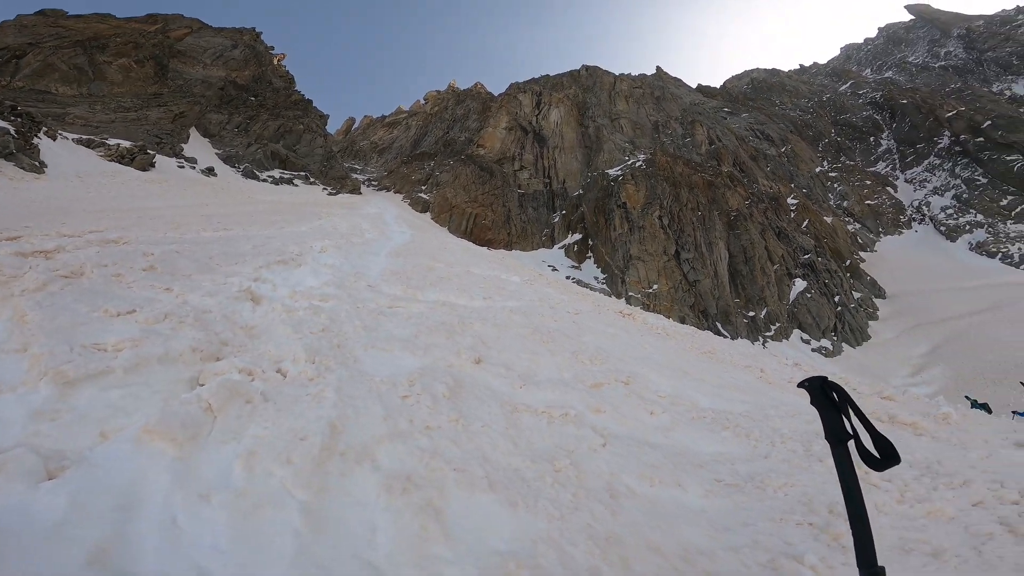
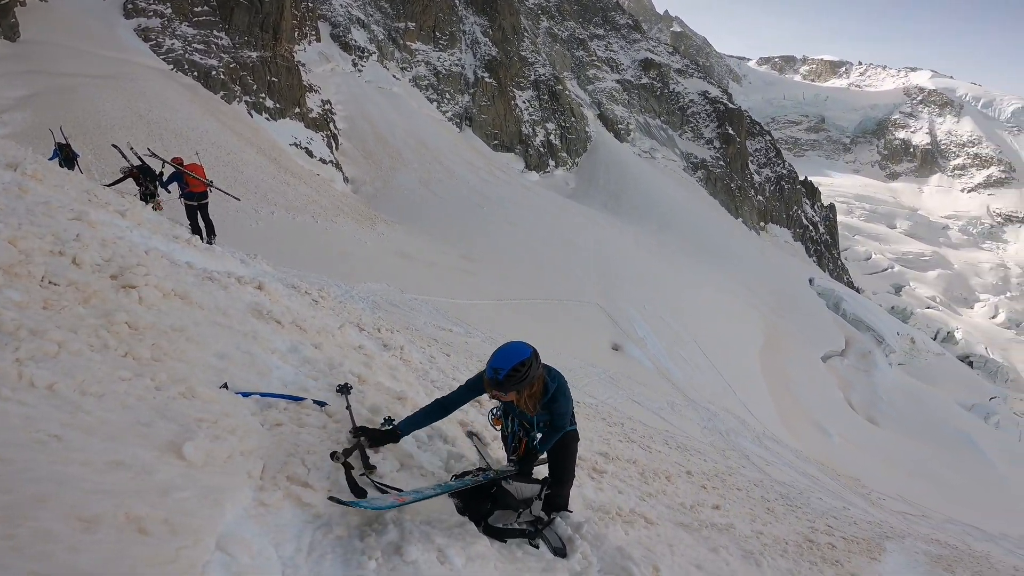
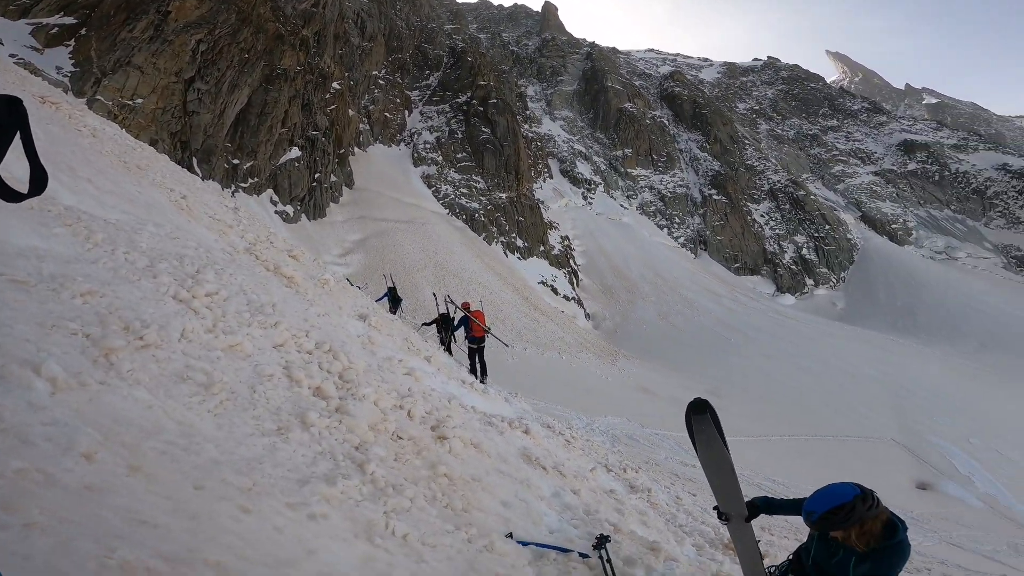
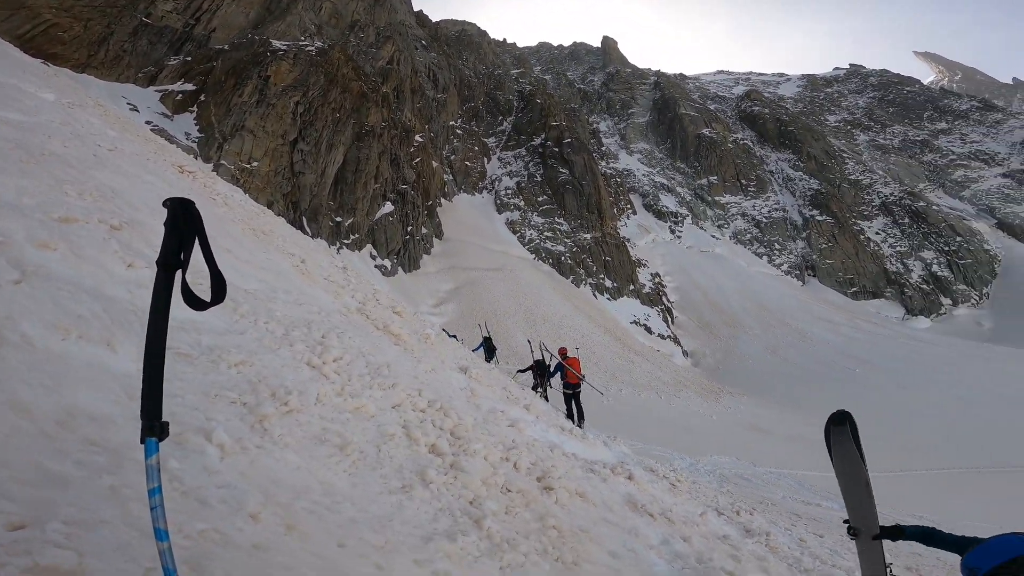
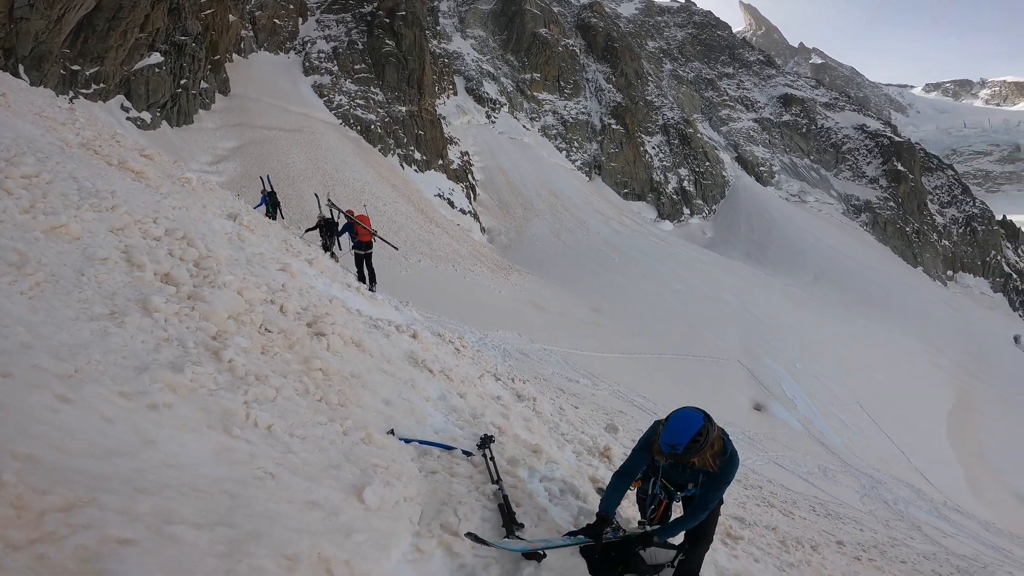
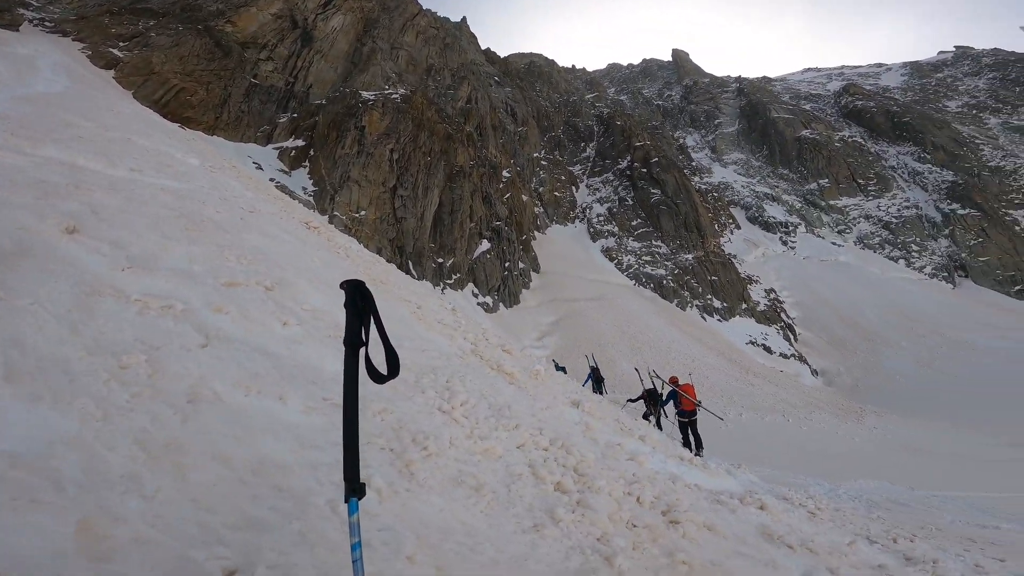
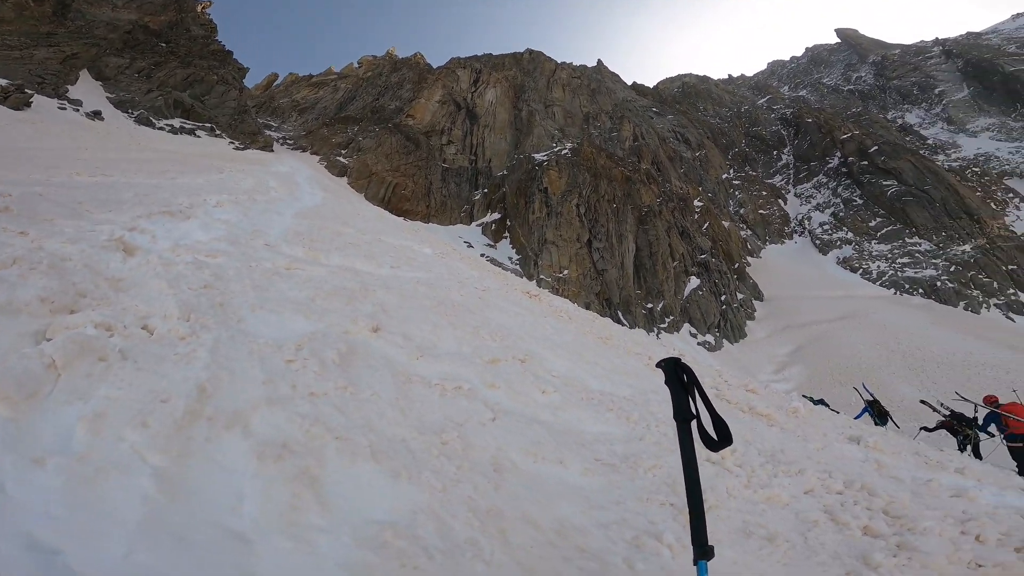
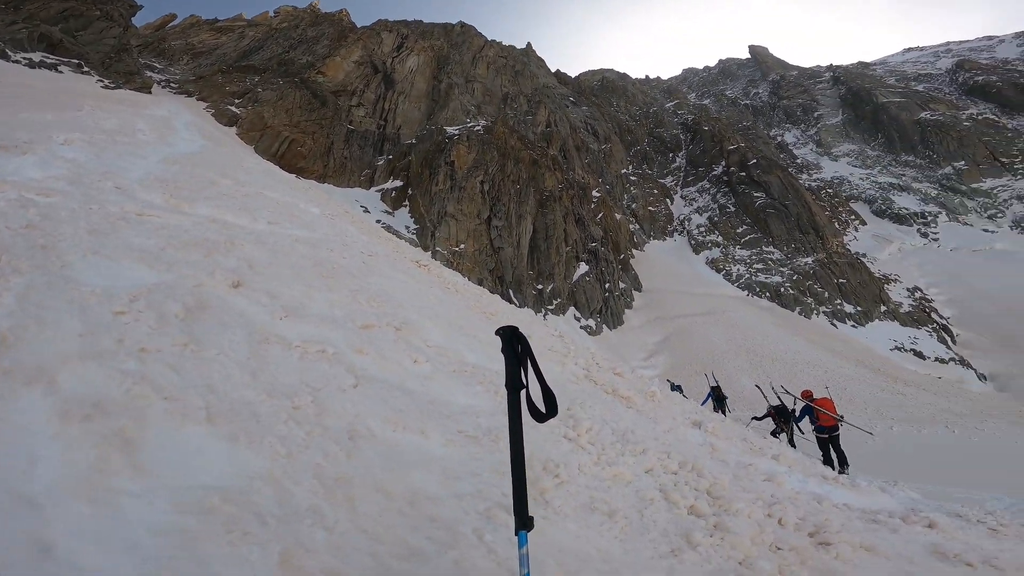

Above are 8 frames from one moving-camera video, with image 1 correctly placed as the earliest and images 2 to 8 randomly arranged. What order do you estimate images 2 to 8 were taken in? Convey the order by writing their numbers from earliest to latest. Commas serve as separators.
7, 8, 6, 4, 3, 5, 2
